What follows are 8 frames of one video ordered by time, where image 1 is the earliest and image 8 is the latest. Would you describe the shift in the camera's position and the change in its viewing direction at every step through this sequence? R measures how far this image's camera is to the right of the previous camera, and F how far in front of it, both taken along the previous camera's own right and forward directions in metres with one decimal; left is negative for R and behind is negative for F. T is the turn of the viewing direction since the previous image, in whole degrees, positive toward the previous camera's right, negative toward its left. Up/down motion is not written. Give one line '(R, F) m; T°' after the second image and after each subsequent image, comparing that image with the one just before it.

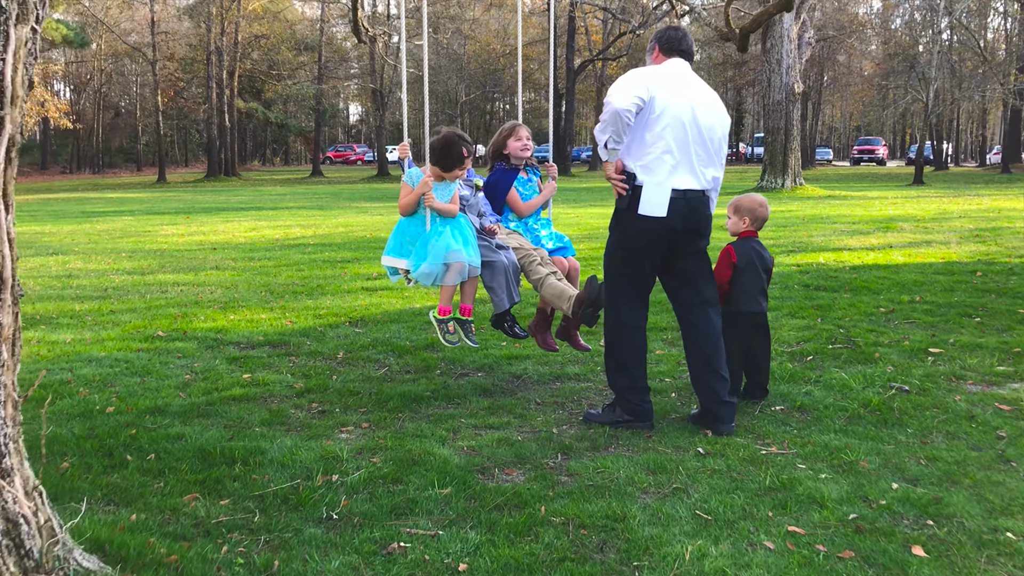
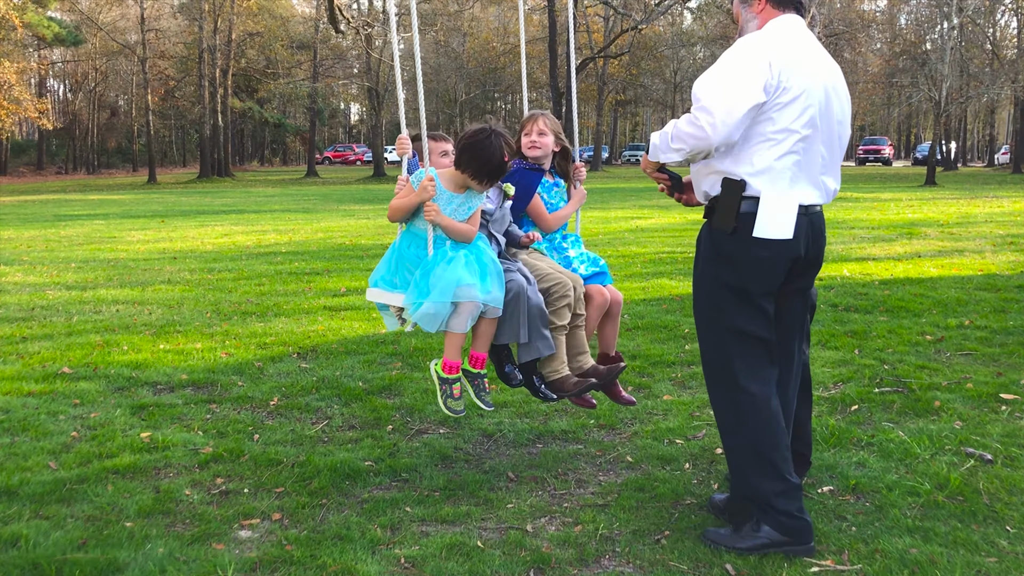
(+0.1, +1.1) m; 0°
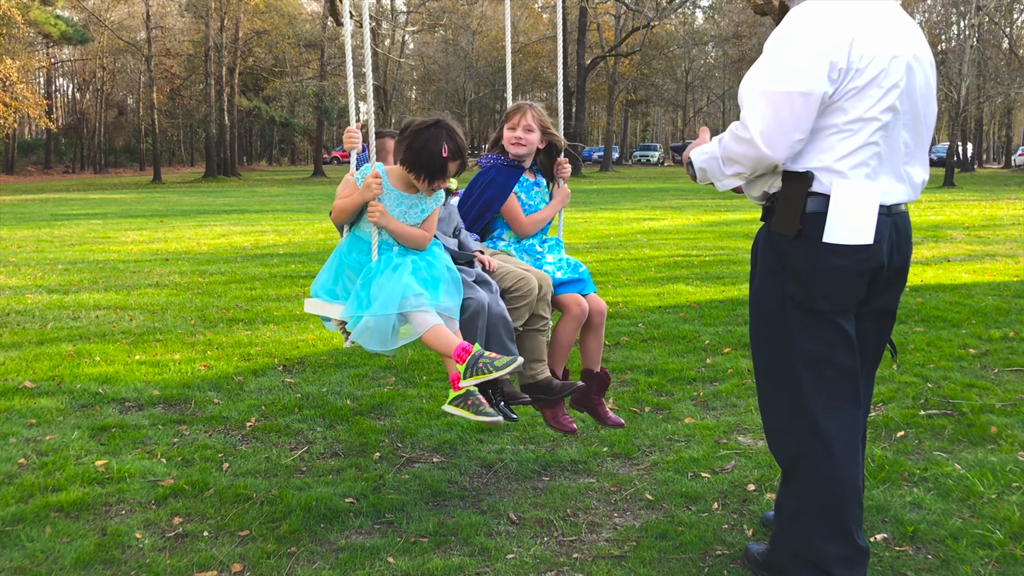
(0.0, +0.5) m; -1°
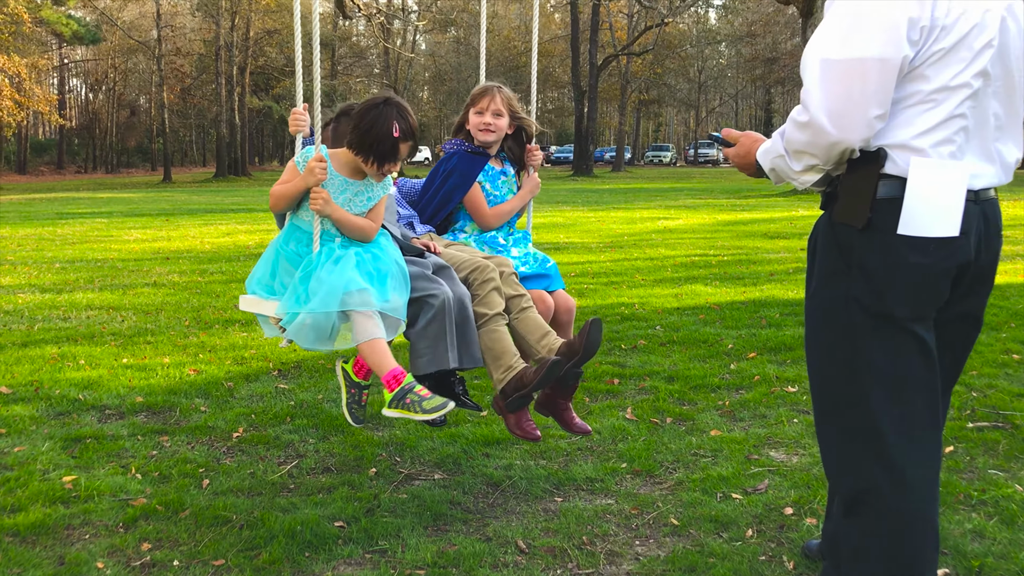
(0.0, +0.3) m; -1°
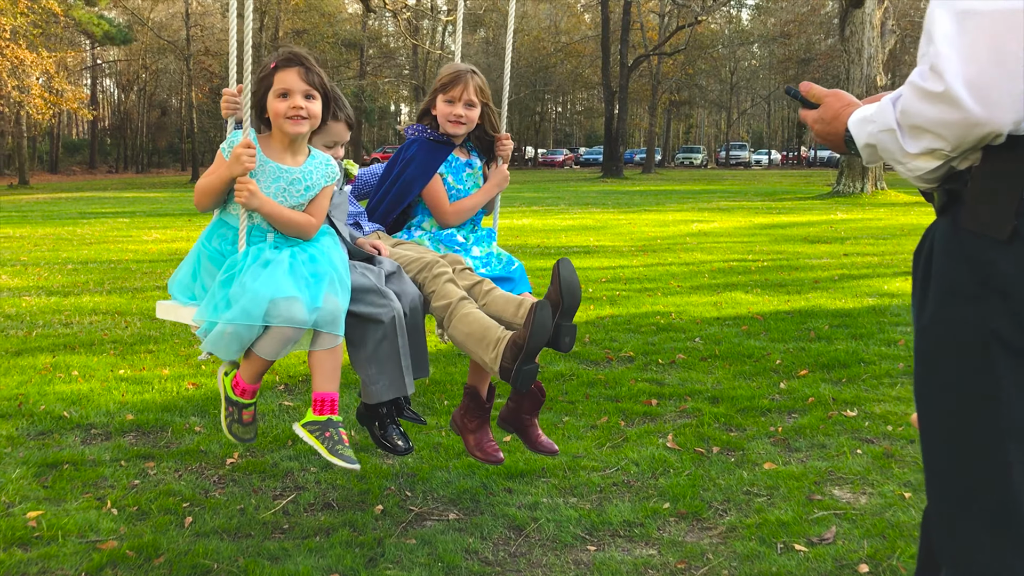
(0.0, +0.4) m; -2°
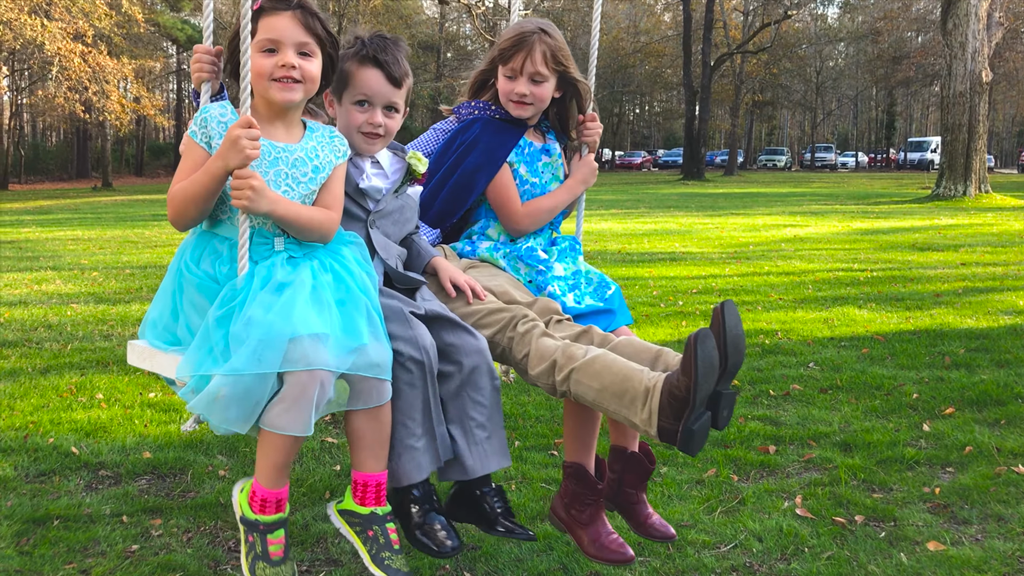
(0.0, +0.7) m; -4°
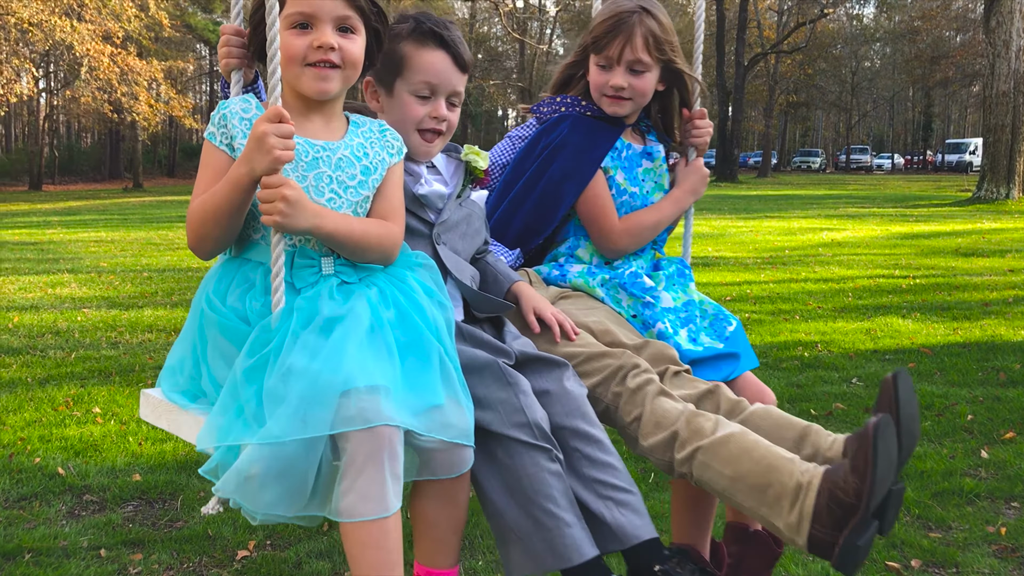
(0.0, +0.3) m; -2°
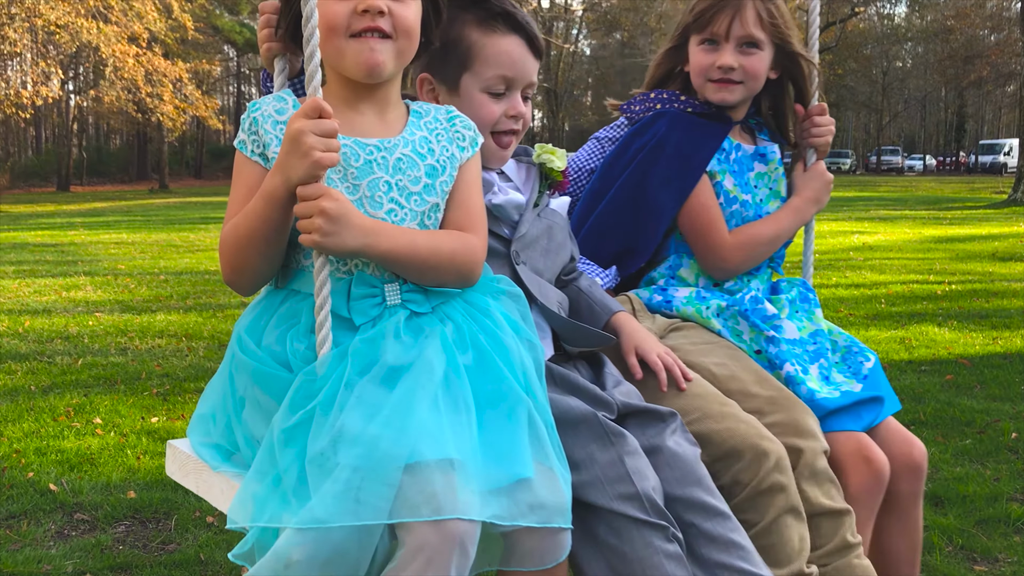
(0.0, +0.2) m; -2°
